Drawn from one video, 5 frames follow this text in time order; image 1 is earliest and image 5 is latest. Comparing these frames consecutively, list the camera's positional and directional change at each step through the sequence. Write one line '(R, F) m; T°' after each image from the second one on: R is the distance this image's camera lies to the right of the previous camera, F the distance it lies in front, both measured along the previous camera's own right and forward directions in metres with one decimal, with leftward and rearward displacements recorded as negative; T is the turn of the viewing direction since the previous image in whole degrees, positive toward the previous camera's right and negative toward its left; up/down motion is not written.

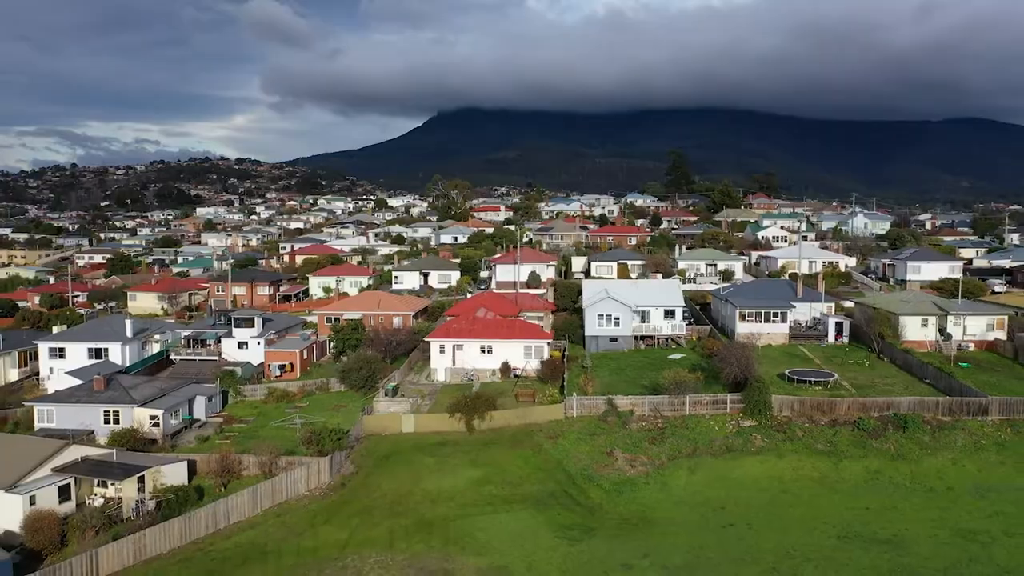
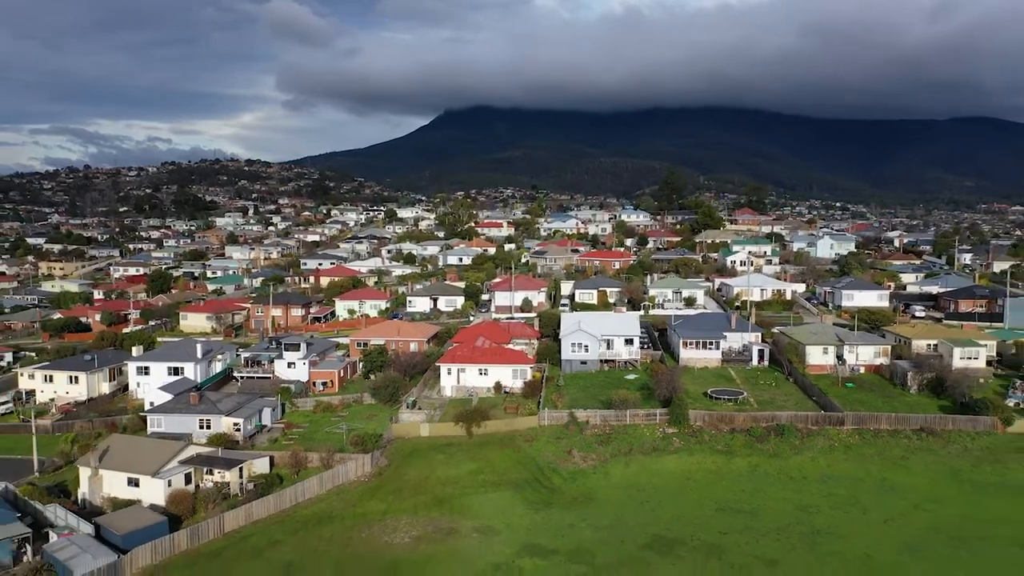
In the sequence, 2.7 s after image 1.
(+0.3, -4.5) m; 0°
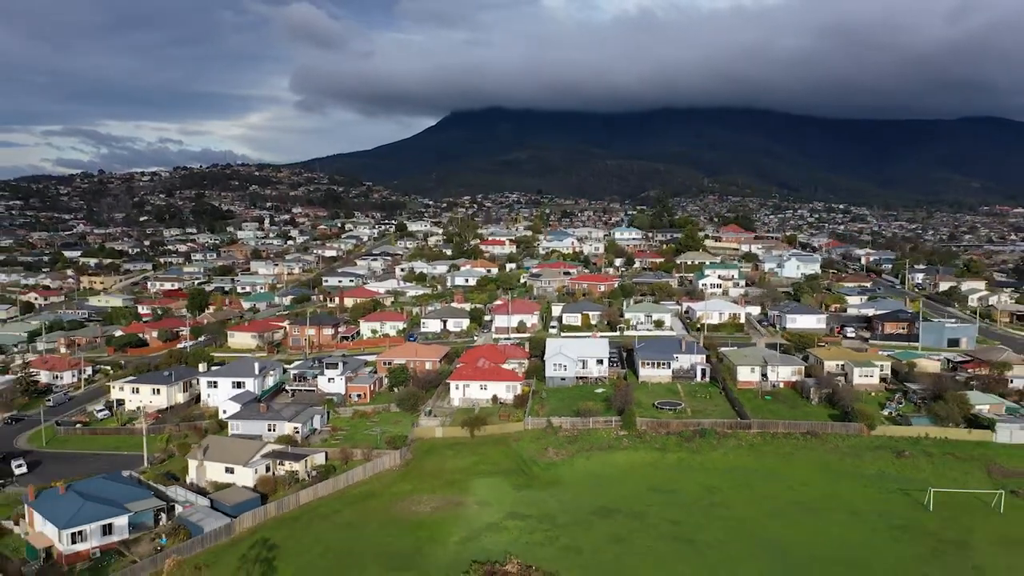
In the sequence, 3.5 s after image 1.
(+0.4, -5.6) m; 0°
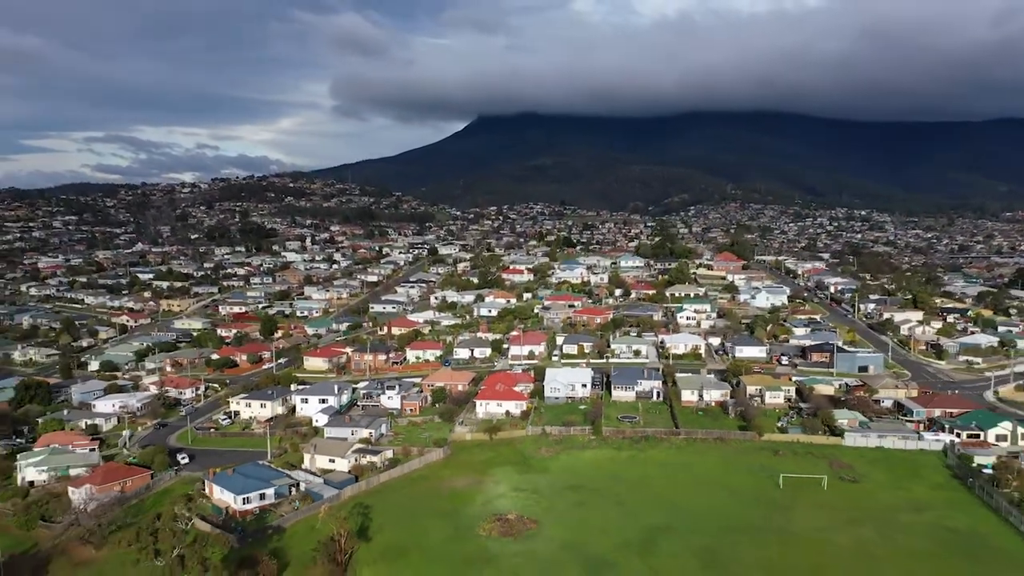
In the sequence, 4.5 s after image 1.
(+0.8, -10.4) m; -2°
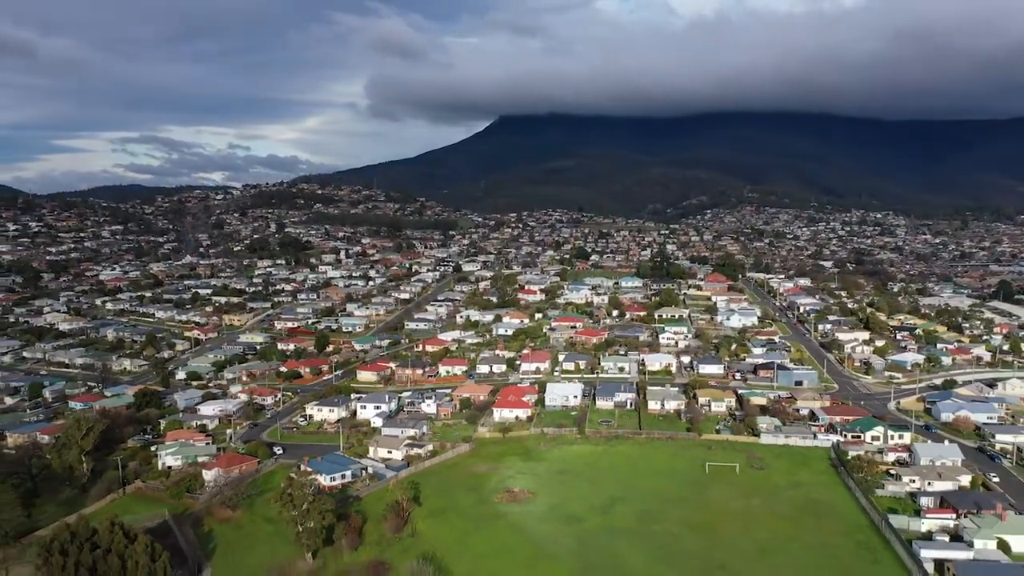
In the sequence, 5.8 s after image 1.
(+0.7, -11.9) m; -1°
